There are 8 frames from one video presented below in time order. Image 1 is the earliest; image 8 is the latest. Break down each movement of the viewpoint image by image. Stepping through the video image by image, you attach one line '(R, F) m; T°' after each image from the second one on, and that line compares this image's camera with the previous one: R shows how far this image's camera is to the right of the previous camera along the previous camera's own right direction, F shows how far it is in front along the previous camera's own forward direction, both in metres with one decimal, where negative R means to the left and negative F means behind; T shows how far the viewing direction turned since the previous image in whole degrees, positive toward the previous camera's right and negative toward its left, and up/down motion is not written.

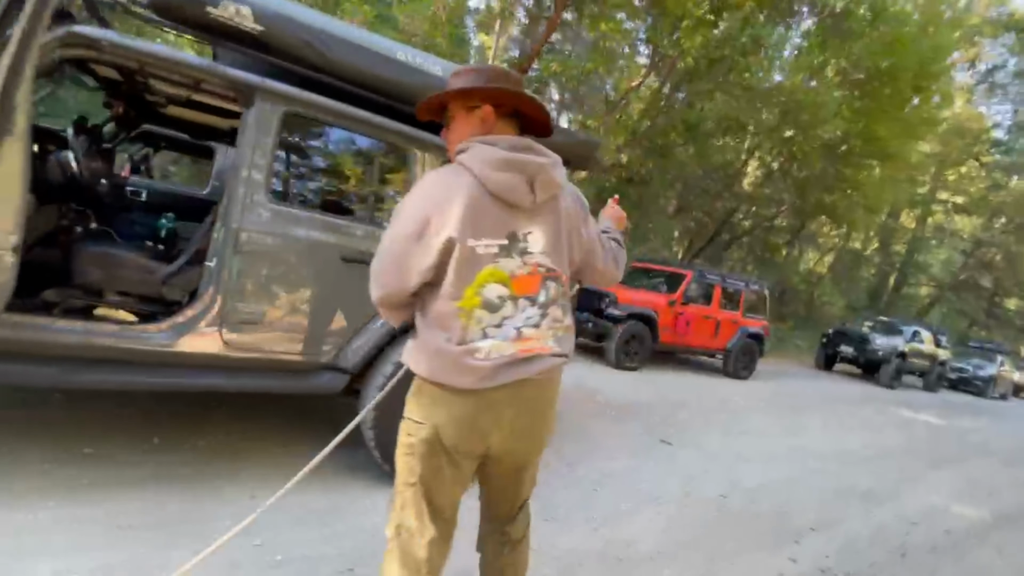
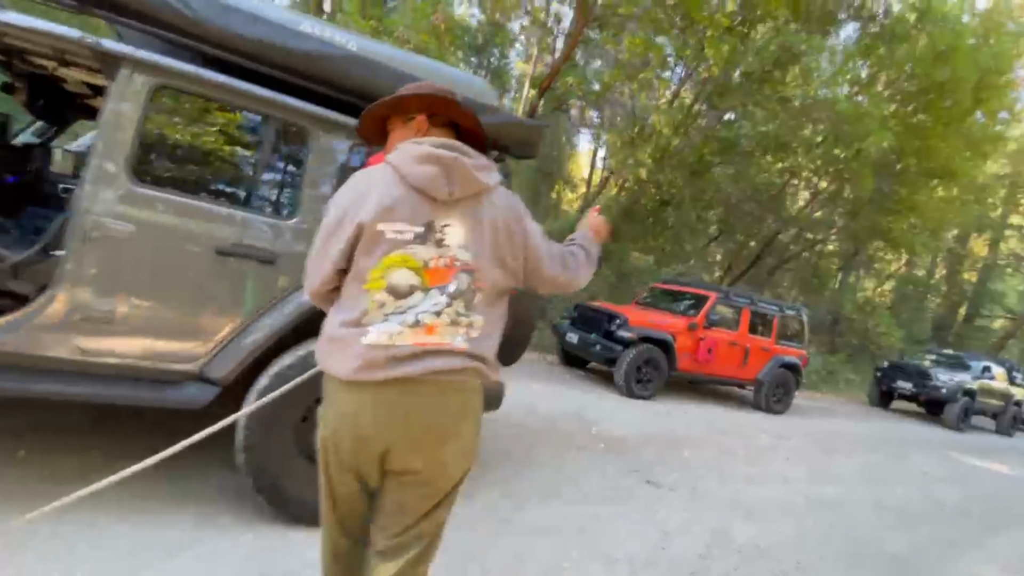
(+0.8, +0.6) m; -5°
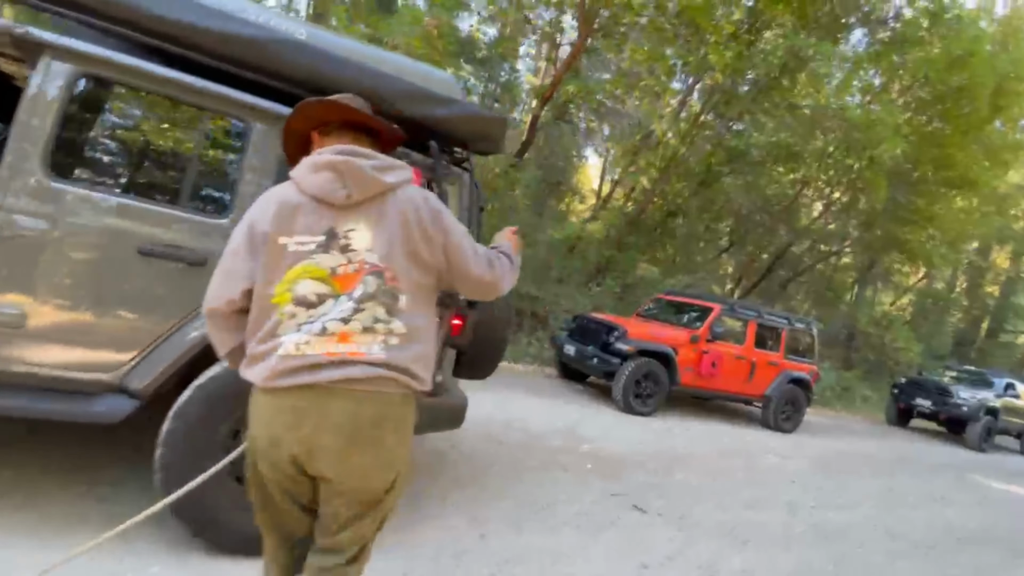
(+0.3, +0.3) m; -1°
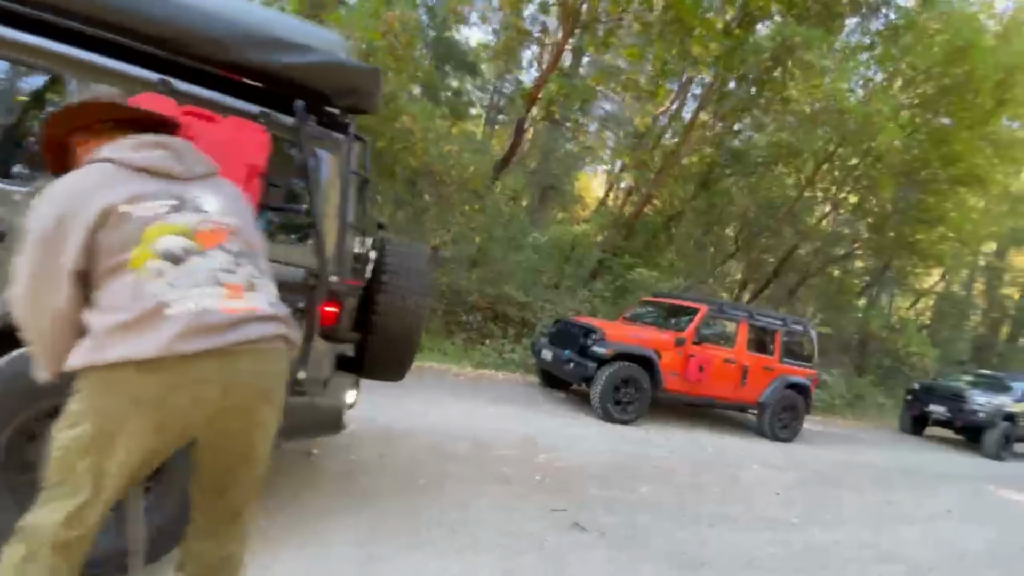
(+0.7, +0.5) m; -1°
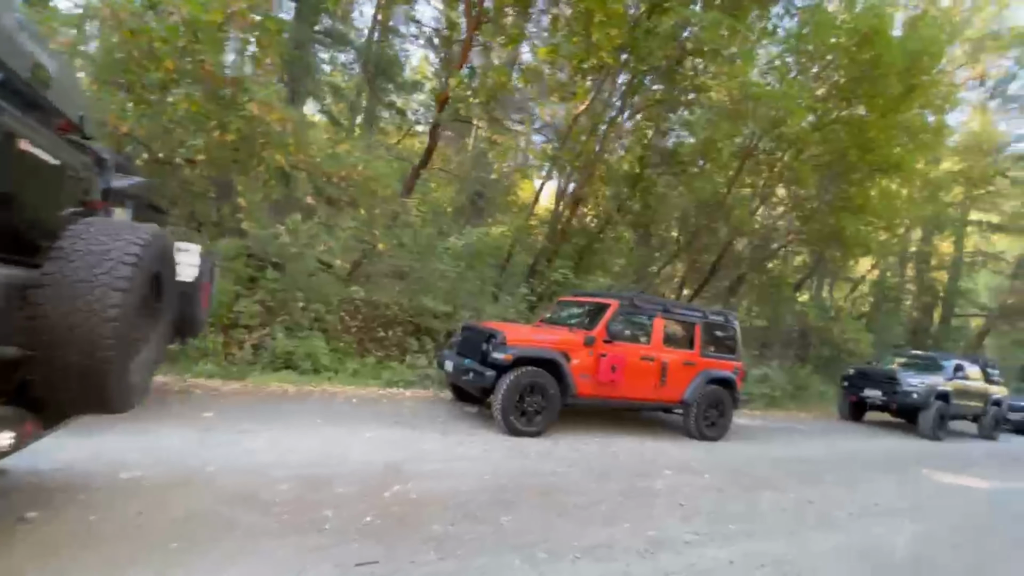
(+1.1, +0.8) m; +4°
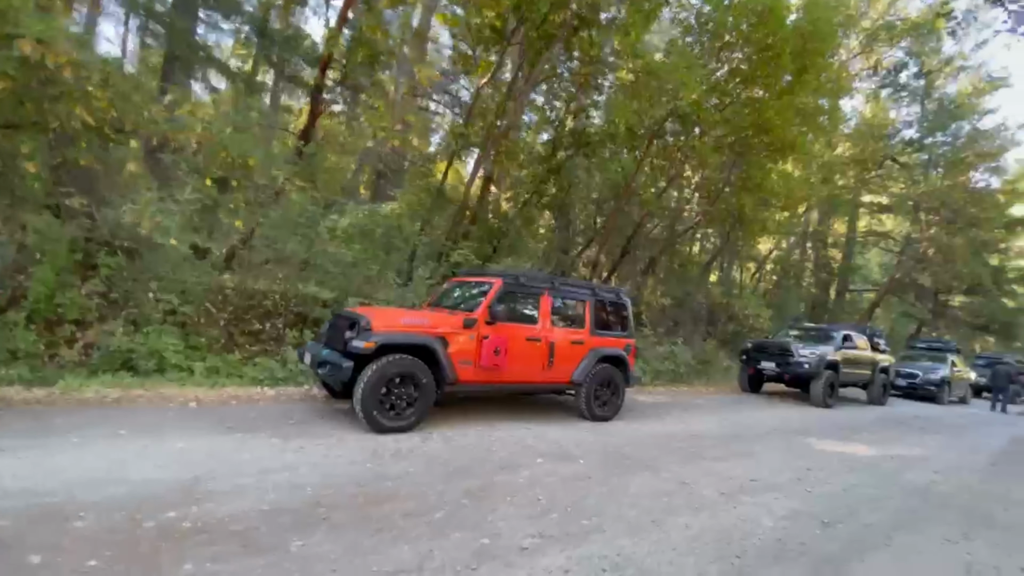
(+0.9, +0.7) m; +8°
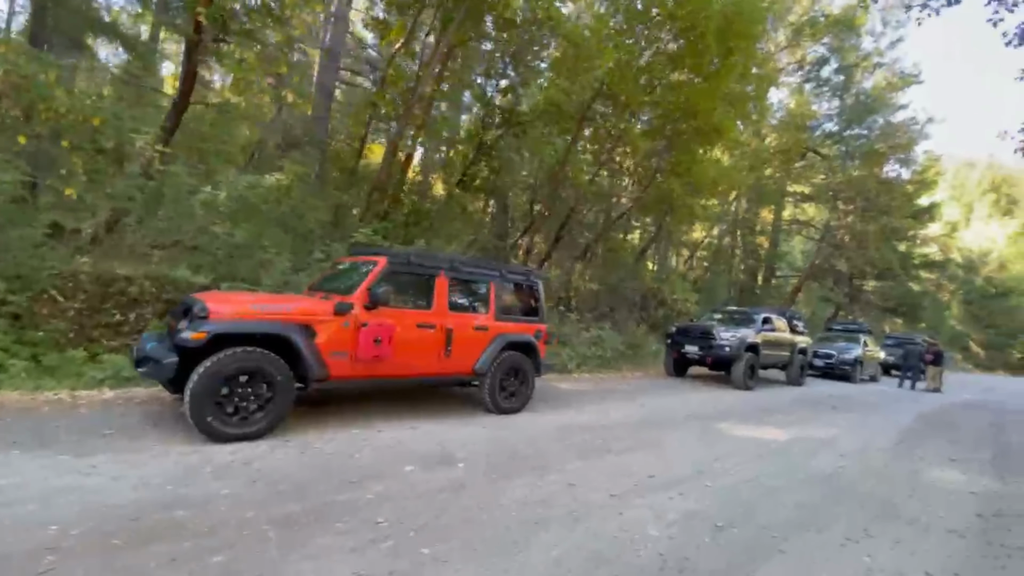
(+0.8, +0.8) m; +6°
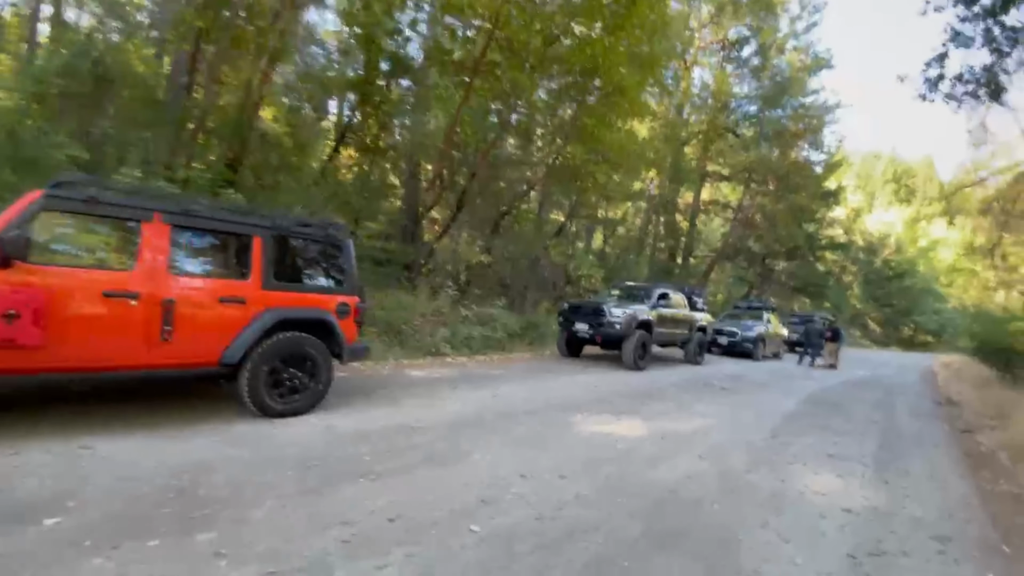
(+1.8, +1.8) m; +7°
